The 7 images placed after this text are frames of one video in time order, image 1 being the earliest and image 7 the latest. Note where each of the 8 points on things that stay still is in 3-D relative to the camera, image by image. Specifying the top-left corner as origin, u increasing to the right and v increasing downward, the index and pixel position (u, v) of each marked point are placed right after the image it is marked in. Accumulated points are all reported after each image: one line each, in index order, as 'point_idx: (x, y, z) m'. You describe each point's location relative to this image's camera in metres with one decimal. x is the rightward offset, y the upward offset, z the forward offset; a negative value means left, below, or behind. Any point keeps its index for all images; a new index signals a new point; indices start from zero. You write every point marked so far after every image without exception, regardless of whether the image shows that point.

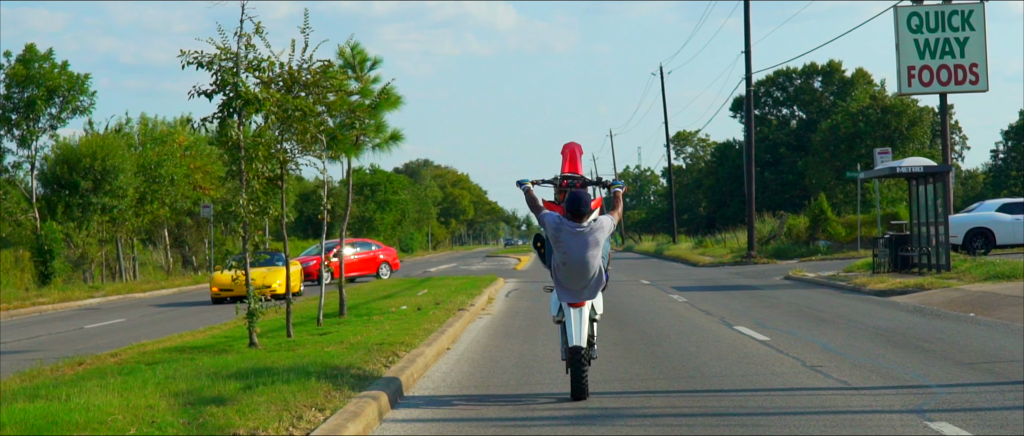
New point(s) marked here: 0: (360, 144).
0: (-2.3, +1.1, +14.2) m
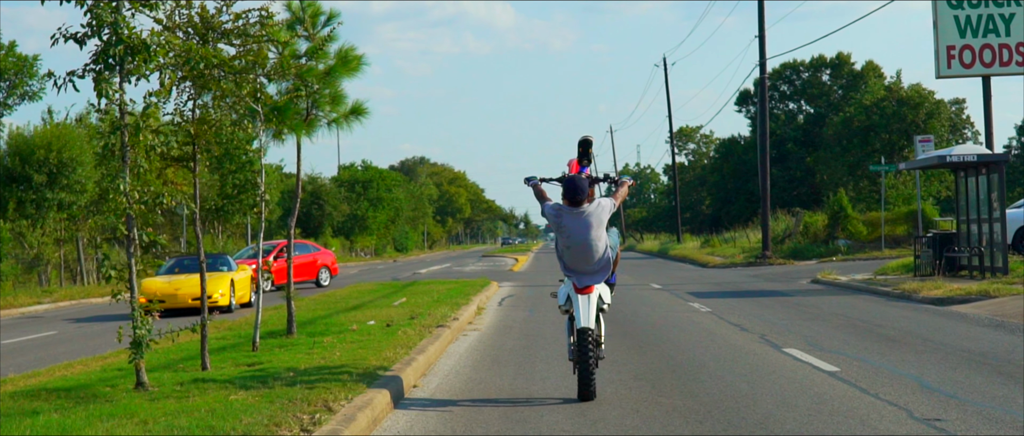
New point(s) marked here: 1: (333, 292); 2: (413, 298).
0: (-2.4, +1.2, +11.3) m
1: (-3.6, -1.5, +19.6) m
2: (-1.7, -1.4, +16.9) m
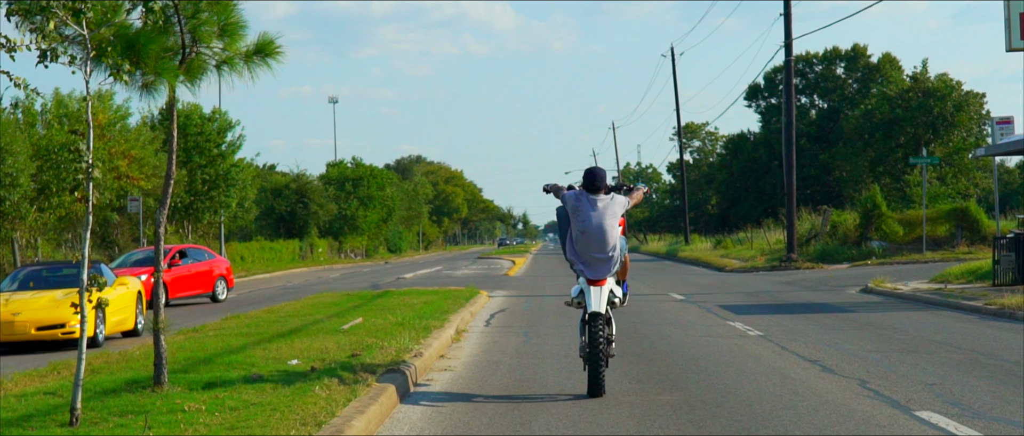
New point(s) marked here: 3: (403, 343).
0: (-2.5, +1.2, +7.5) m
1: (-3.8, -1.5, +15.7) m
2: (-1.9, -1.3, +13.1) m
3: (-1.1, -1.3, +10.1) m
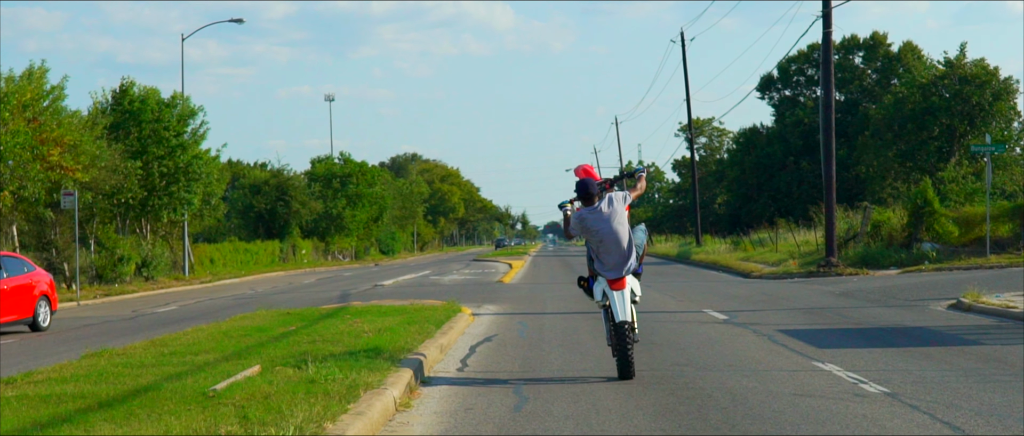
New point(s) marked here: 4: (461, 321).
0: (-2.6, +1.3, +3.1) m
1: (-3.9, -1.4, +11.3) m
2: (-2.0, -1.3, +8.6) m
3: (-1.3, -1.2, +5.7) m
4: (-0.7, -1.4, +13.5) m
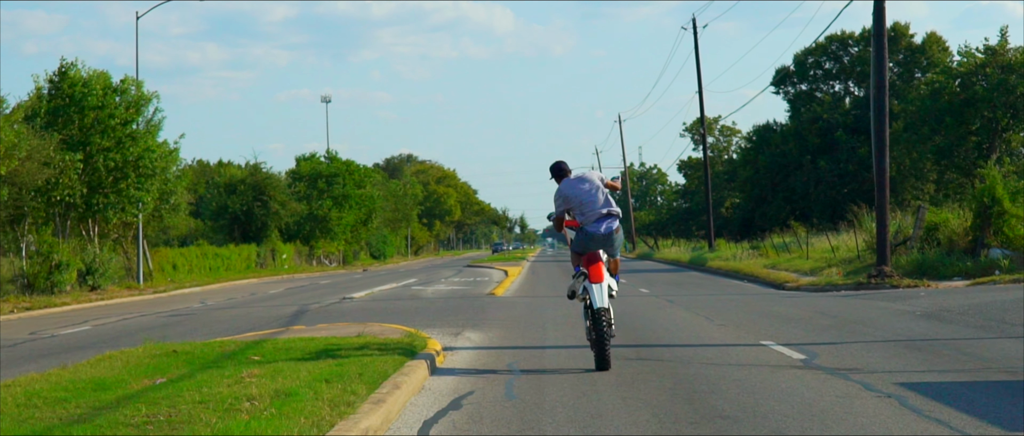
0: (-2.7, +1.4, -1.4) m
1: (-4.1, -1.3, +6.9) m
2: (-2.1, -1.2, +4.2) m
3: (-1.4, -1.1, +1.3) m
4: (-0.9, -1.4, +9.1) m
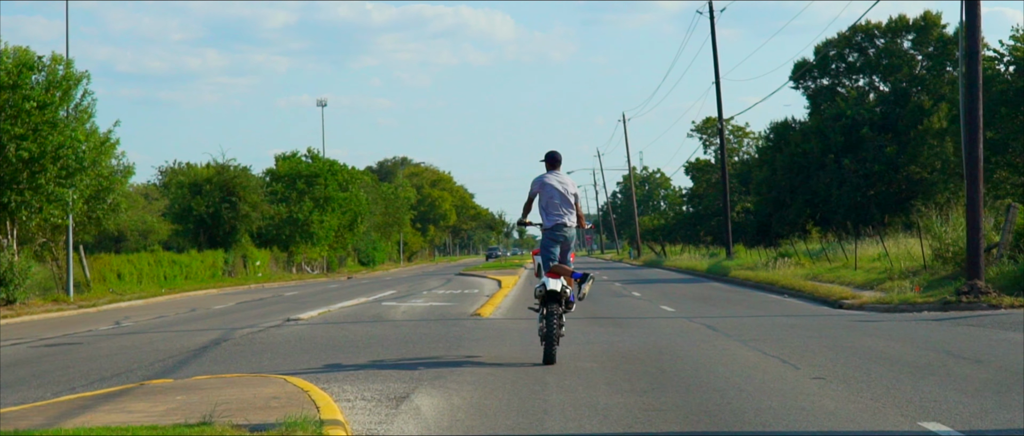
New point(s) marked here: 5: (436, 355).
0: (-2.9, +1.6, -6.5) m
1: (-4.2, -1.2, +1.7) m
2: (-2.3, -1.1, -1.0) m
3: (-1.6, -1.0, -3.9) m
4: (-1.0, -1.3, +4.0) m
5: (-0.9, -1.7, +11.3) m
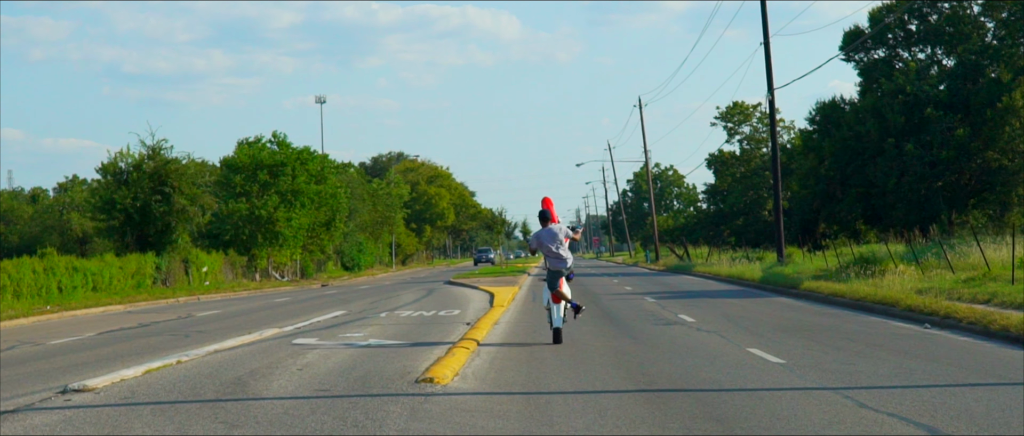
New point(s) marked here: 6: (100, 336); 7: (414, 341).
0: (-3.2, +1.8, -15.4) m
1: (-4.5, -1.0, -7.2) m
2: (-2.6, -0.8, -9.9) m
3: (-1.9, -0.7, -12.8) m
4: (-1.3, -1.0, -5.0) m
5: (-1.1, -1.4, +2.3) m
6: (-7.8, -2.2, +17.9) m
7: (-1.6, -1.9, +14.0) m
